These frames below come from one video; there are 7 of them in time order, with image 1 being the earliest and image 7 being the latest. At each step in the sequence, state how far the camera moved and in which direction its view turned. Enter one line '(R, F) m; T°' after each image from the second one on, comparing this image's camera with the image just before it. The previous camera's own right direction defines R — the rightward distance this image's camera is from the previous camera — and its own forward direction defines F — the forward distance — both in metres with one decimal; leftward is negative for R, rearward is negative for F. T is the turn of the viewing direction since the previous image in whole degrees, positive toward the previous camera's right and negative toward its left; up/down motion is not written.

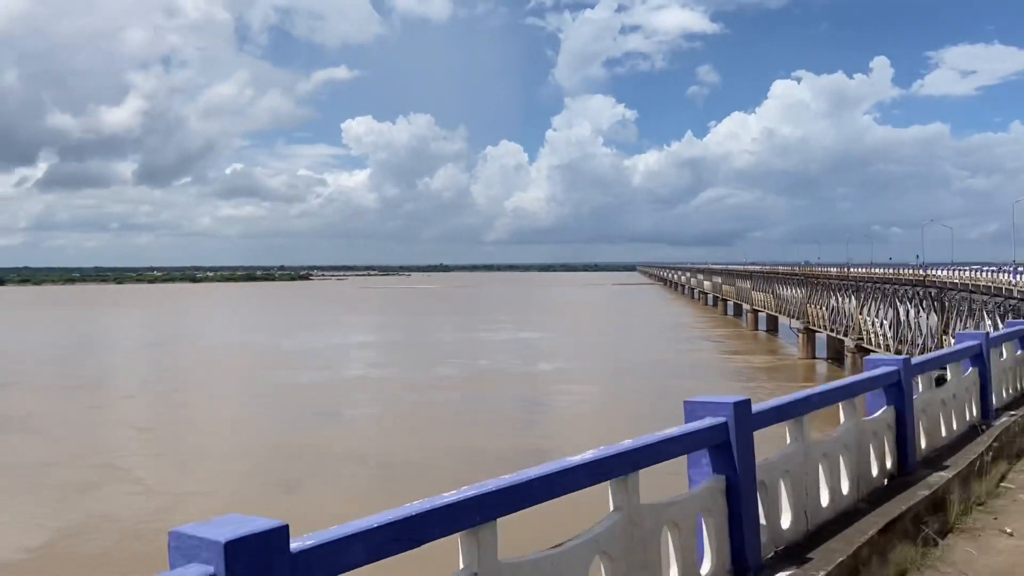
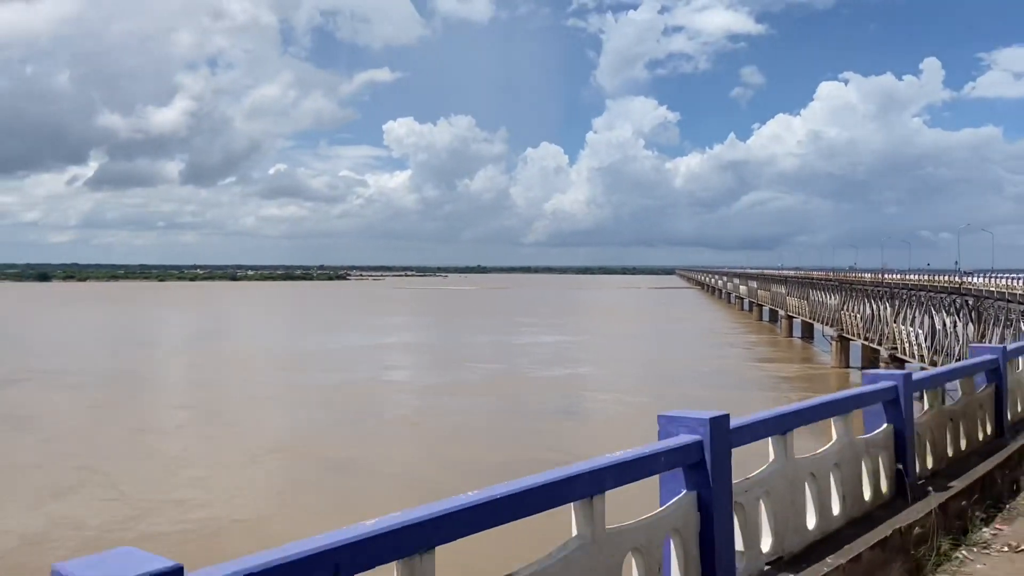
(+0.8, +0.8) m; -3°
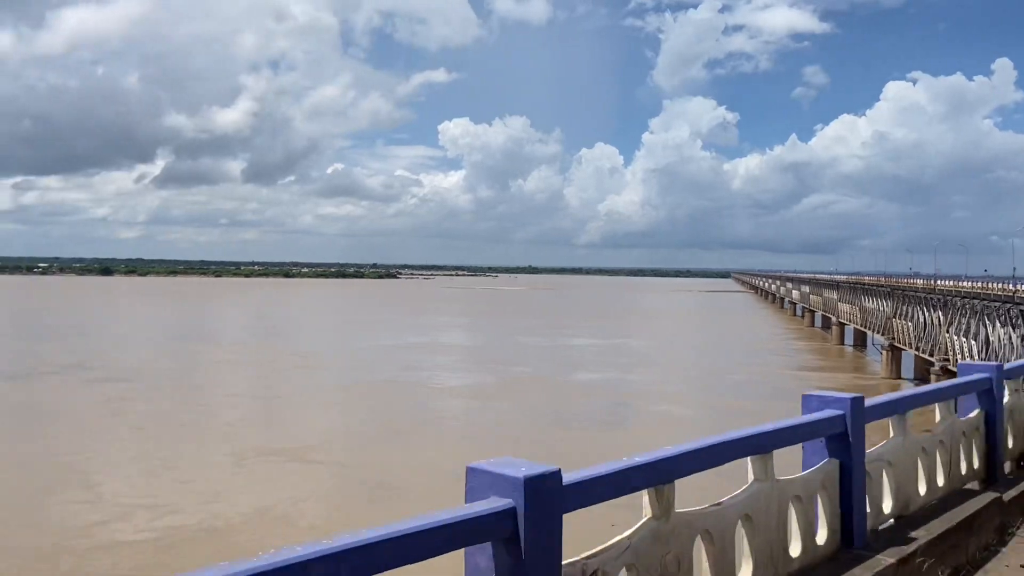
(+1.0, +0.9) m; -3°
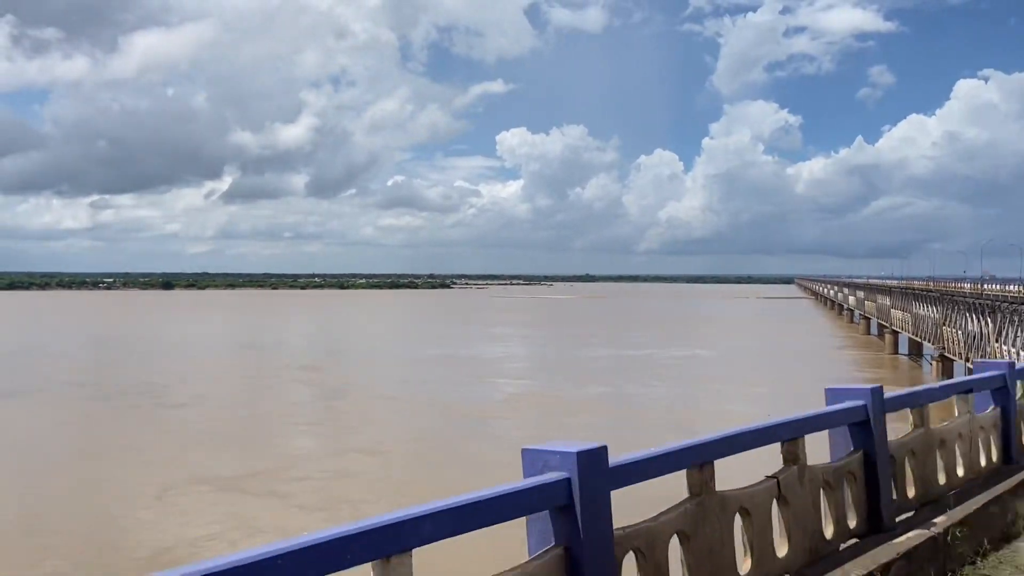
(+1.9, +1.4) m; -4°
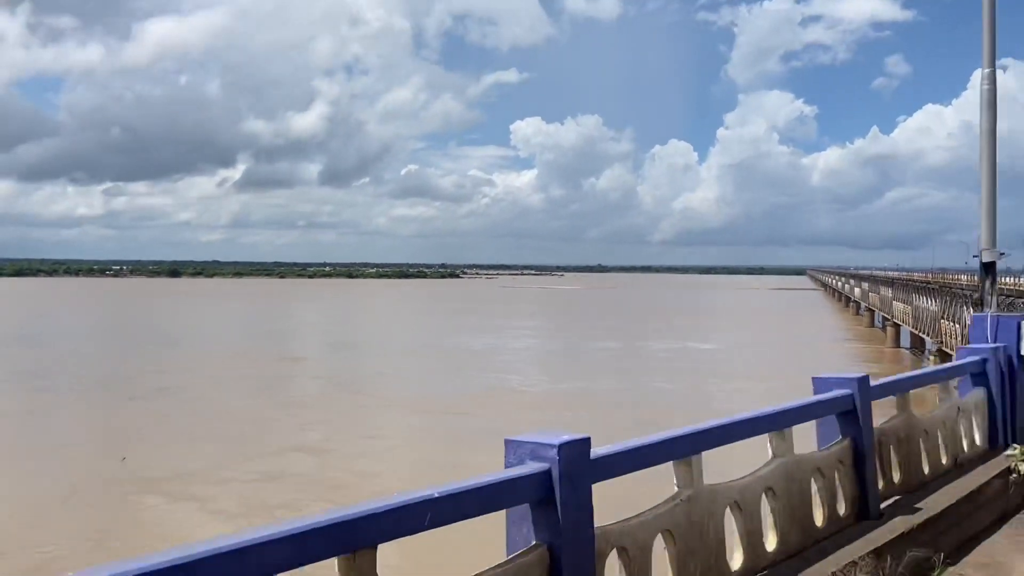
(+1.3, +0.9) m; -1°
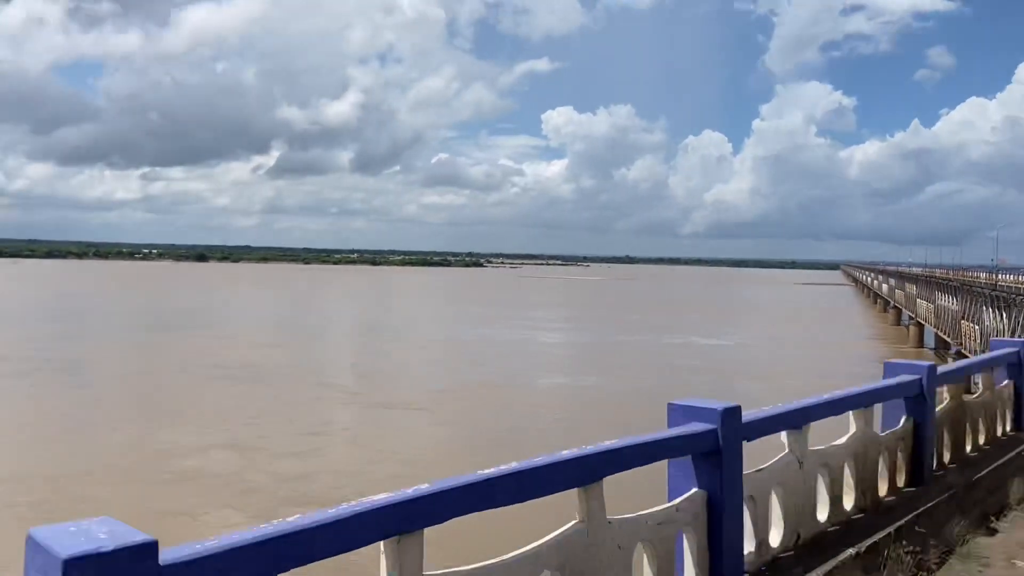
(+1.6, +1.5) m; -2°
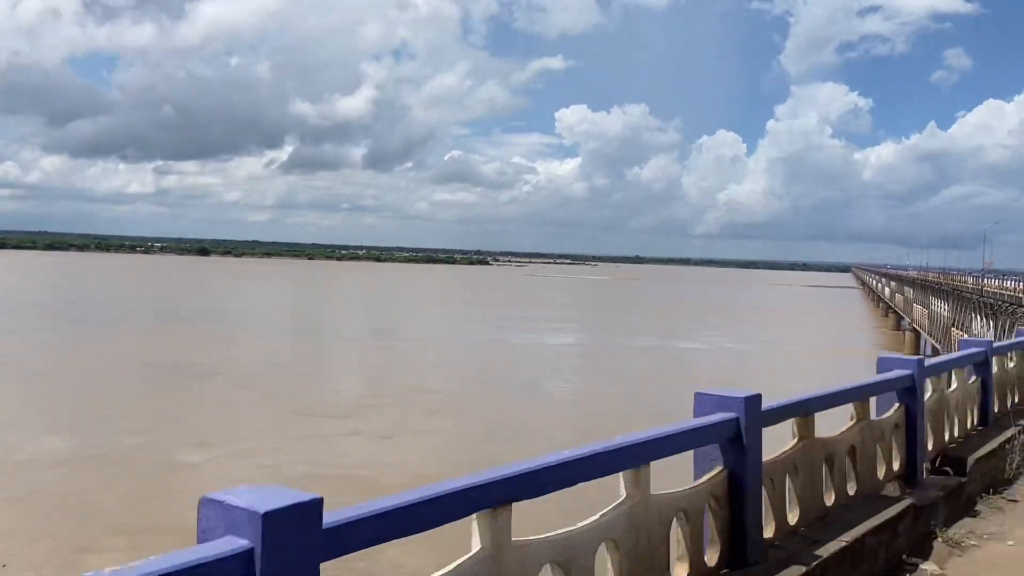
(+1.5, +0.7) m; -1°
